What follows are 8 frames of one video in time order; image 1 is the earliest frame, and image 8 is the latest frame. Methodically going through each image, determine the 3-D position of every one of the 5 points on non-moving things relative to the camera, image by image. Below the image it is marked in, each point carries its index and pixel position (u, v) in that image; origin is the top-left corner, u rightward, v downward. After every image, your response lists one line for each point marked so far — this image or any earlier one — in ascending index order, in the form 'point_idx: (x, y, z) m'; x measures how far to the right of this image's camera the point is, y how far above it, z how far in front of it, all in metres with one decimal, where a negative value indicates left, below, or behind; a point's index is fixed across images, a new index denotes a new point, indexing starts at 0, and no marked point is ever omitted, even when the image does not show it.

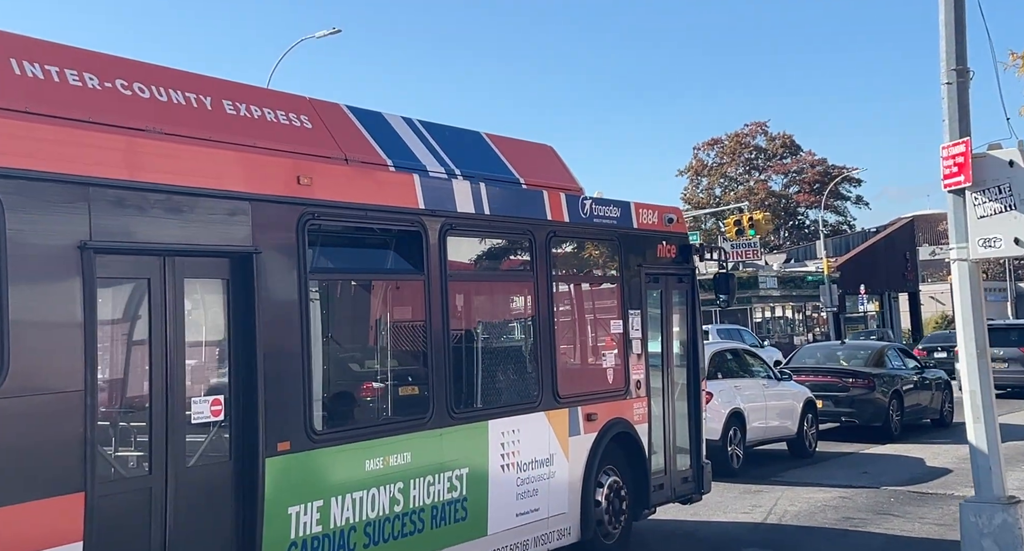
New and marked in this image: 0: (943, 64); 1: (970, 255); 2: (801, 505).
0: (+3.0, +1.5, +5.7) m
1: (+3.2, +0.2, +5.7) m
2: (+2.7, -2.1, +7.7) m
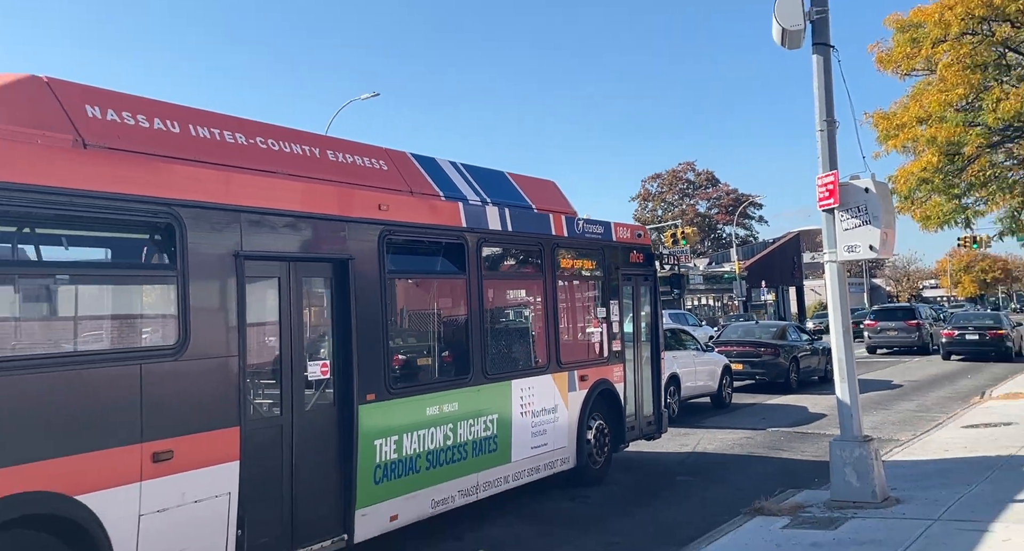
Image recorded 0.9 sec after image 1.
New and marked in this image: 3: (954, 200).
0: (+2.8, +1.5, +7.7) m
1: (+3.0, +0.2, +7.7) m
2: (+2.3, -2.1, +9.6) m
3: (+7.0, +1.2, +13.1) m
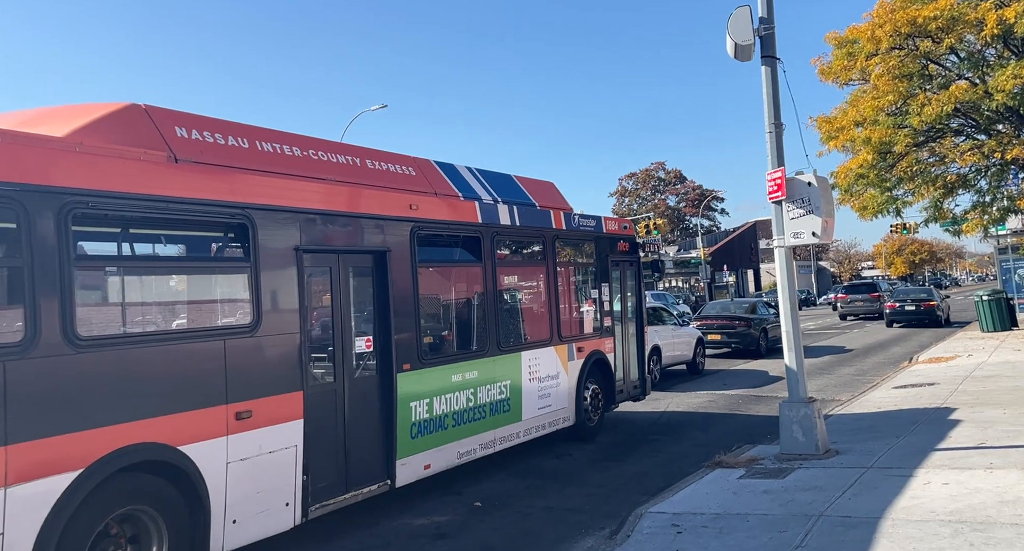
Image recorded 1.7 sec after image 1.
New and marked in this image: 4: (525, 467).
0: (+2.8, +1.7, +8.9) m
1: (+3.0, +0.3, +8.9) m
2: (+2.2, -1.9, +10.8) m
3: (+6.6, +1.5, +14.6) m
4: (+0.1, -2.1, +8.8) m
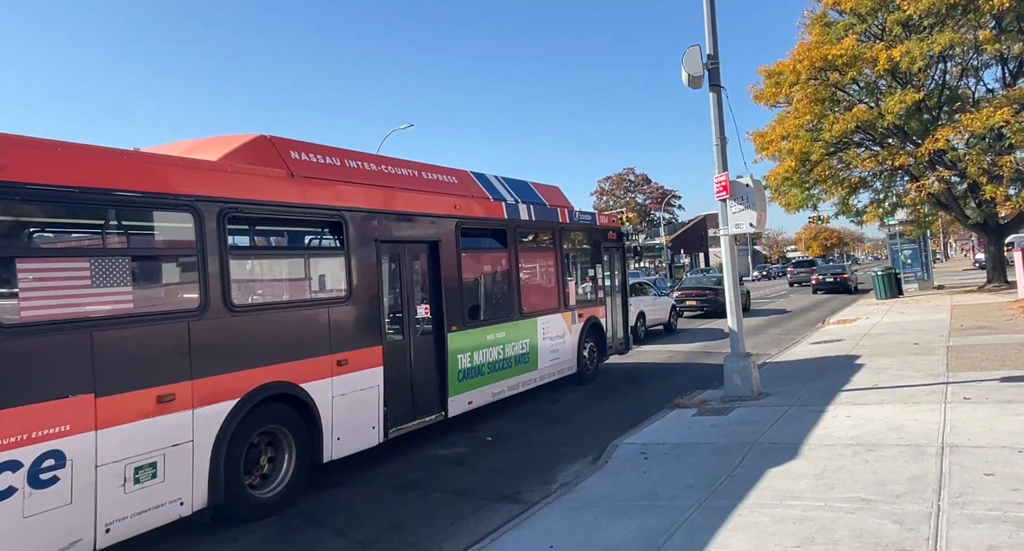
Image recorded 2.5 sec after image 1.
0: (+2.7, +1.9, +11.0) m
1: (+2.9, +0.6, +11.1) m
2: (+2.0, -1.6, +13.0) m
3: (+6.1, +1.9, +17.0) m
4: (+0.1, -1.9, +10.8) m
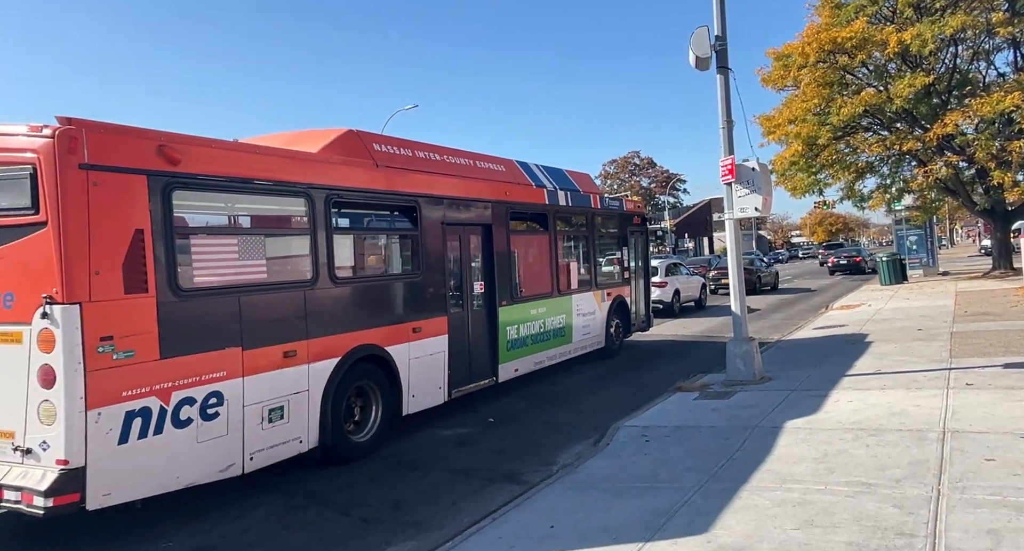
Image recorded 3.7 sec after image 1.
0: (+2.8, +2.1, +11.0) m
1: (+3.0, +0.8, +11.1) m
2: (+2.1, -1.3, +13.0) m
3: (+6.2, +2.2, +16.9) m
4: (+0.1, -1.6, +10.8) m
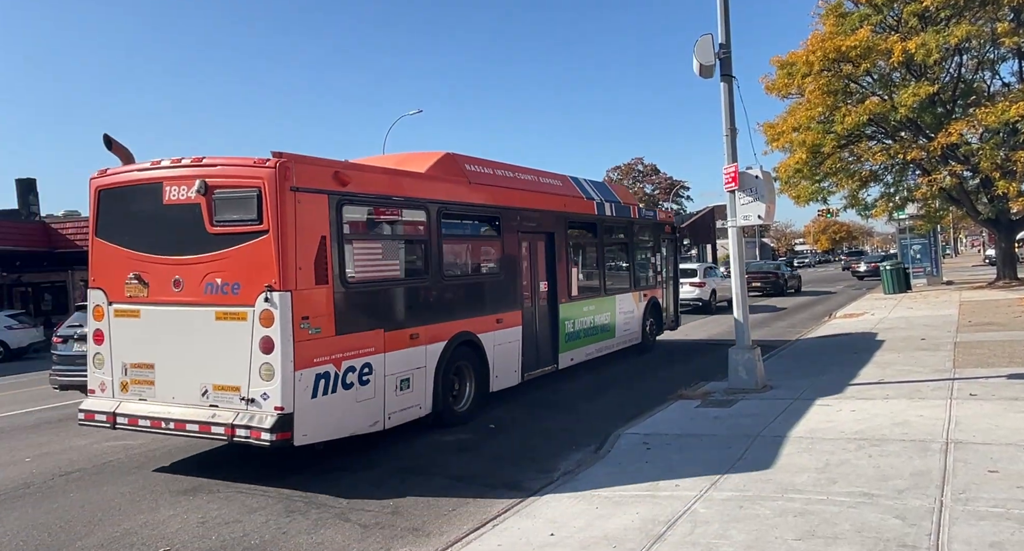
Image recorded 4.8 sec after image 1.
0: (+2.8, +2.0, +10.9) m
1: (+3.0, +0.7, +11.1) m
2: (+2.1, -1.5, +13.0) m
3: (+6.3, +2.0, +16.9) m
4: (+0.1, -1.7, +10.8) m
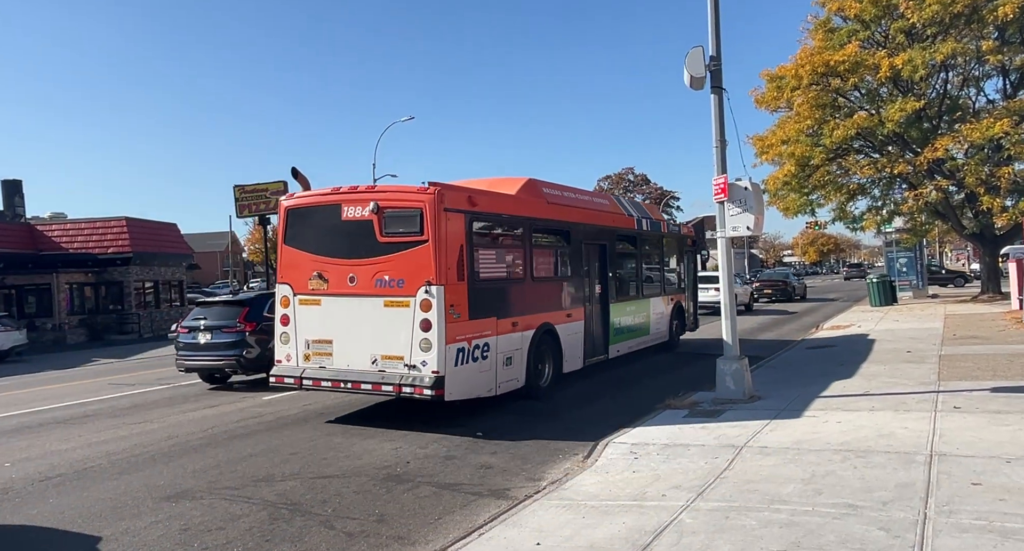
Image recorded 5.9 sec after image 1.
0: (+2.7, +1.9, +11.0) m
1: (+2.9, +0.5, +11.1) m
2: (+1.9, -1.6, +13.0) m
3: (+6.1, +1.8, +17.0) m
4: (0.0, -1.8, +10.8) m
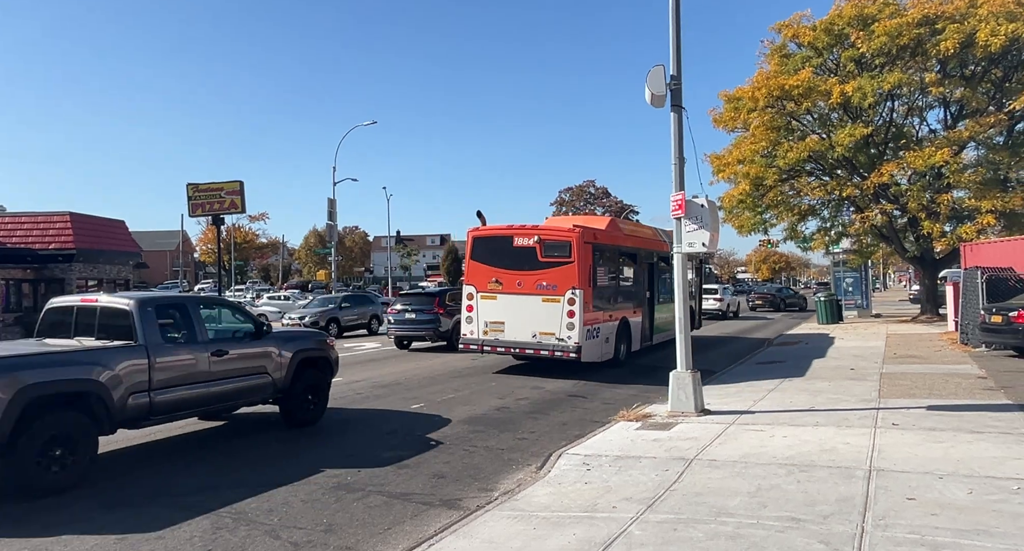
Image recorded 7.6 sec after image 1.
0: (+2.2, +1.7, +11.3) m
1: (+2.3, +0.3, +11.3) m
2: (+1.2, -1.8, +13.1) m
3: (+5.2, +1.4, +17.4) m
4: (-0.6, -1.9, +10.8) m
